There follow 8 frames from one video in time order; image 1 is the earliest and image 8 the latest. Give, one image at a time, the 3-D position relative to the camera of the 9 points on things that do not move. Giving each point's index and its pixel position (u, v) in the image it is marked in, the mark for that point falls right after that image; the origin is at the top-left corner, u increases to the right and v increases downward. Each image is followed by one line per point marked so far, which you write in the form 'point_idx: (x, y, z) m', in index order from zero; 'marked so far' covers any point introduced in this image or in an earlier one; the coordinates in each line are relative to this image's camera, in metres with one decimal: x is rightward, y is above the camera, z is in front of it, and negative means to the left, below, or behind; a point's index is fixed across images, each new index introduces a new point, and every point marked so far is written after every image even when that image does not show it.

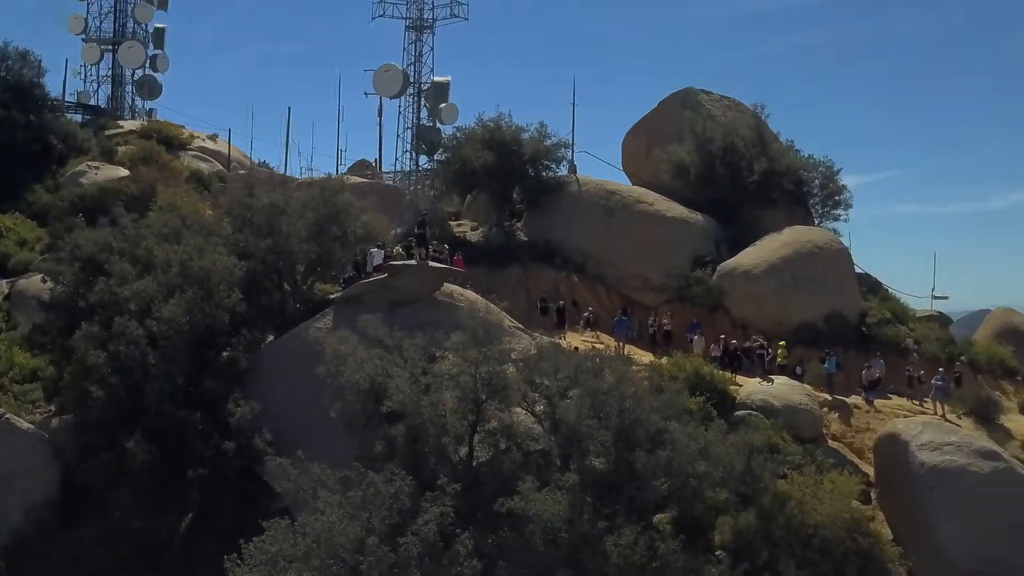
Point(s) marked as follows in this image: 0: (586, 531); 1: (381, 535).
0: (+0.8, -2.5, +11.4) m
1: (-1.4, -2.5, +11.3) m
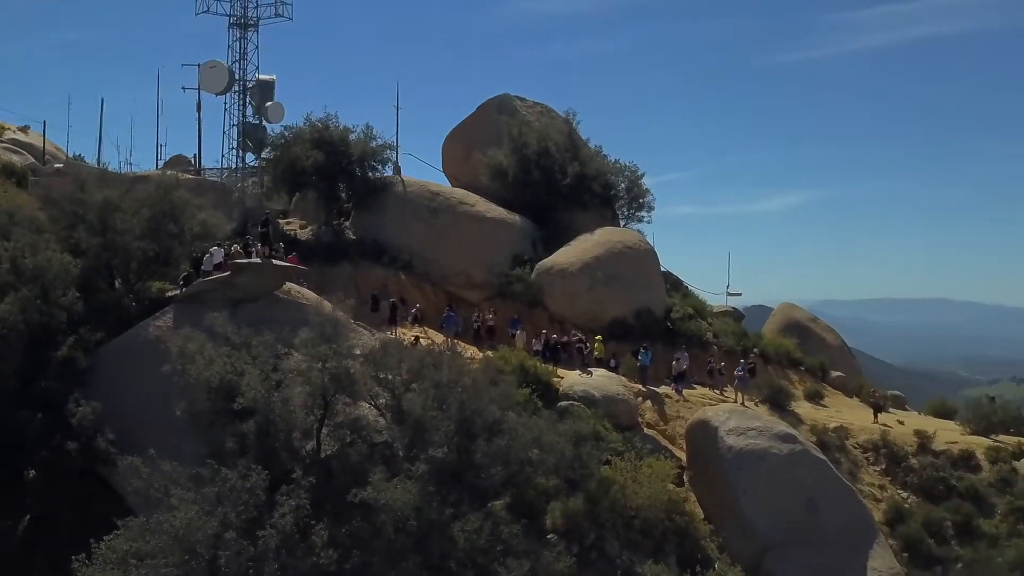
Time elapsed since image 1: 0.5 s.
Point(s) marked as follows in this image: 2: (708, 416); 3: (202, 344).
0: (-0.8, -2.5, +12.2) m
1: (-2.9, -2.5, +11.7) m
2: (+2.9, -1.9, +16.7) m
3: (-4.0, -0.7, +14.4) m
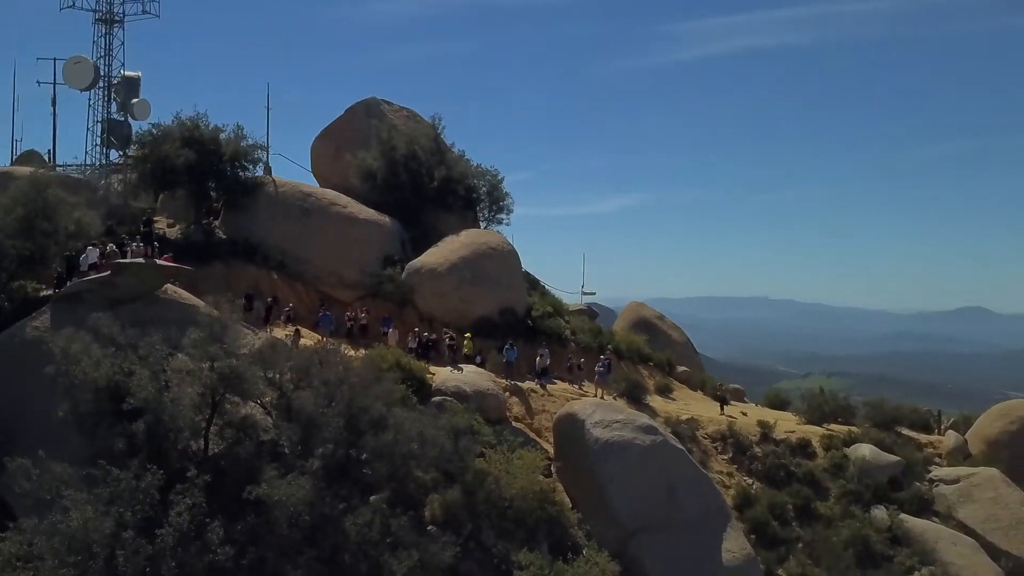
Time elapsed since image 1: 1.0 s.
0: (-2.1, -2.6, +12.8) m
1: (-4.1, -2.6, +12.0) m
2: (+1.0, -1.9, +17.8) m
3: (-5.5, -0.7, +14.6) m
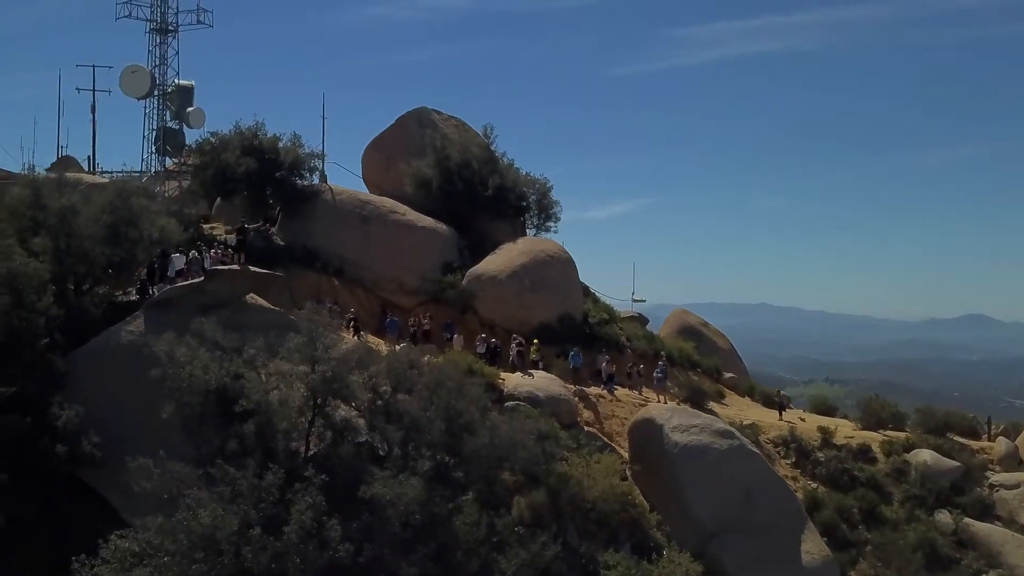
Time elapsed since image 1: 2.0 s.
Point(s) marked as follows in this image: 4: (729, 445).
0: (-0.9, -2.6, +13.2) m
1: (-2.8, -2.6, +12.4) m
2: (+2.3, -2.0, +18.2) m
3: (-4.3, -0.8, +15.0) m
4: (+3.3, -2.4, +17.1) m
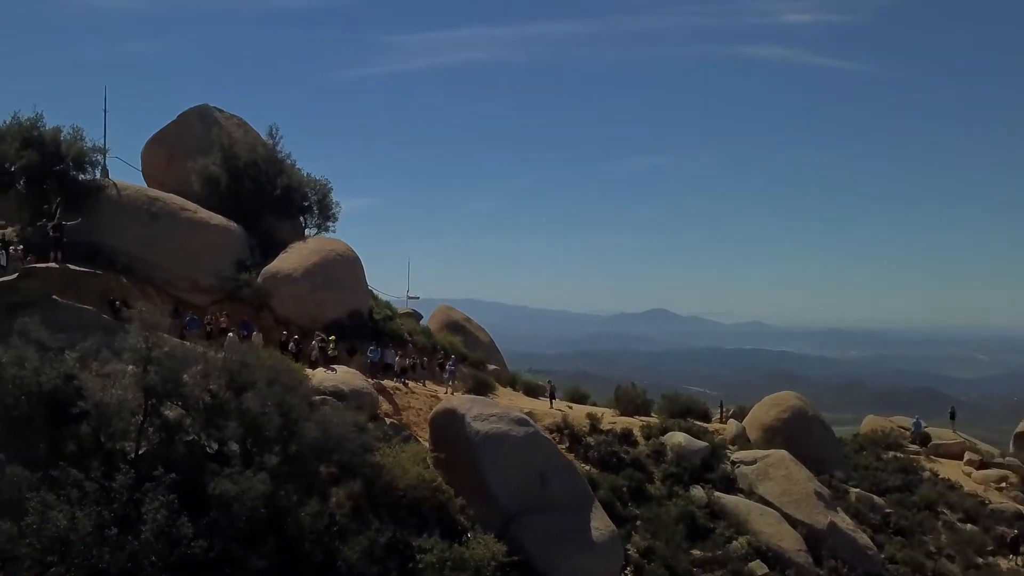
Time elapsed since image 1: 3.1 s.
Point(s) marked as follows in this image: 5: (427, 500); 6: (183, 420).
0: (-2.9, -2.7, +14.2) m
1: (-4.7, -2.7, +13.0) m
2: (-1.1, -2.1, +19.7) m
3: (-6.6, -0.9, +15.1) m
4: (+0.2, -2.5, +19.0) m
5: (-1.4, -3.4, +18.0) m
6: (-4.4, -1.8, +15.0) m
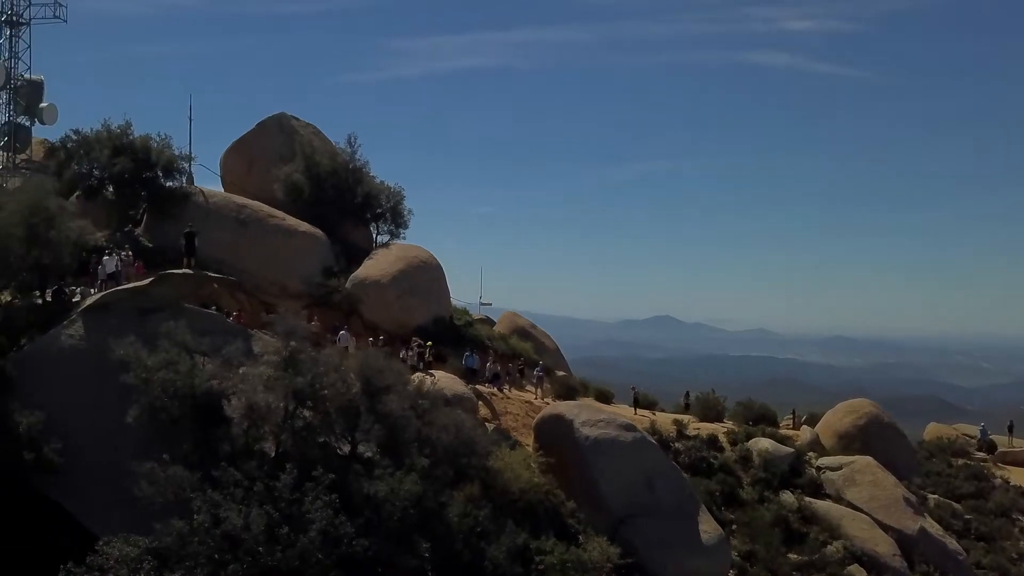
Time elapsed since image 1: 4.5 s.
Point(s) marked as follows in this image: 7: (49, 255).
0: (-1.1, -2.8, +14.5) m
1: (-2.8, -2.8, +13.3) m
2: (+0.8, -2.2, +20.1) m
3: (-4.8, -0.9, +15.5) m
4: (+2.1, -2.6, +19.3) m
5: (+0.5, -3.5, +18.3) m
6: (-2.5, -1.9, +15.4) m
7: (-7.6, +0.5, +18.1) m
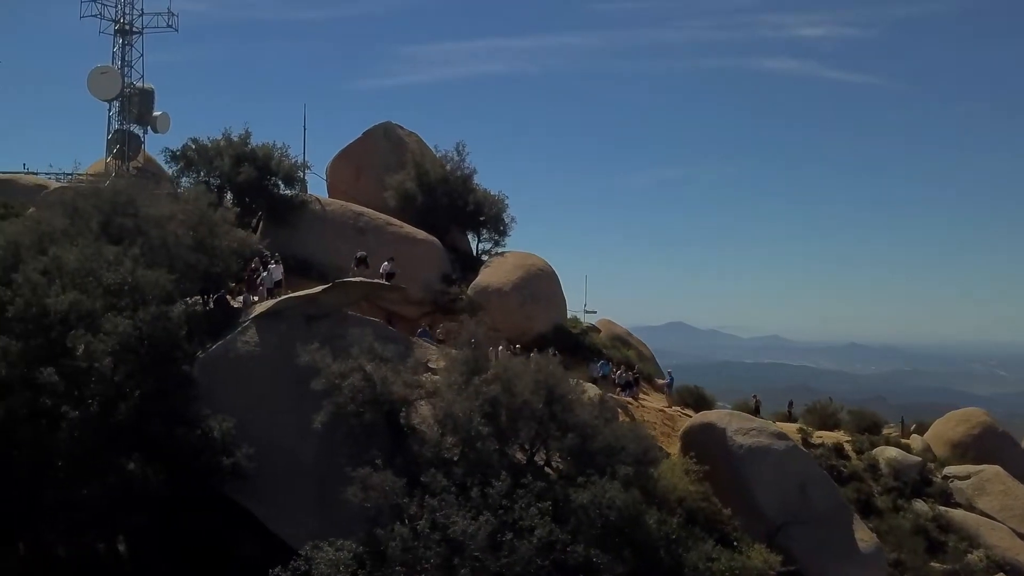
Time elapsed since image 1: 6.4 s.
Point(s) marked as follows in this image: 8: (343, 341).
0: (+1.5, -2.9, +14.6) m
1: (-0.2, -2.9, +13.4) m
2: (+3.5, -2.4, +20.2) m
3: (-2.2, -1.0, +15.6) m
4: (+4.7, -2.8, +19.4) m
5: (+3.1, -3.7, +18.4) m
6: (+0.1, -2.0, +15.5) m
7: (-5.0, +0.4, +18.3) m
8: (-2.6, -0.8, +17.3) m
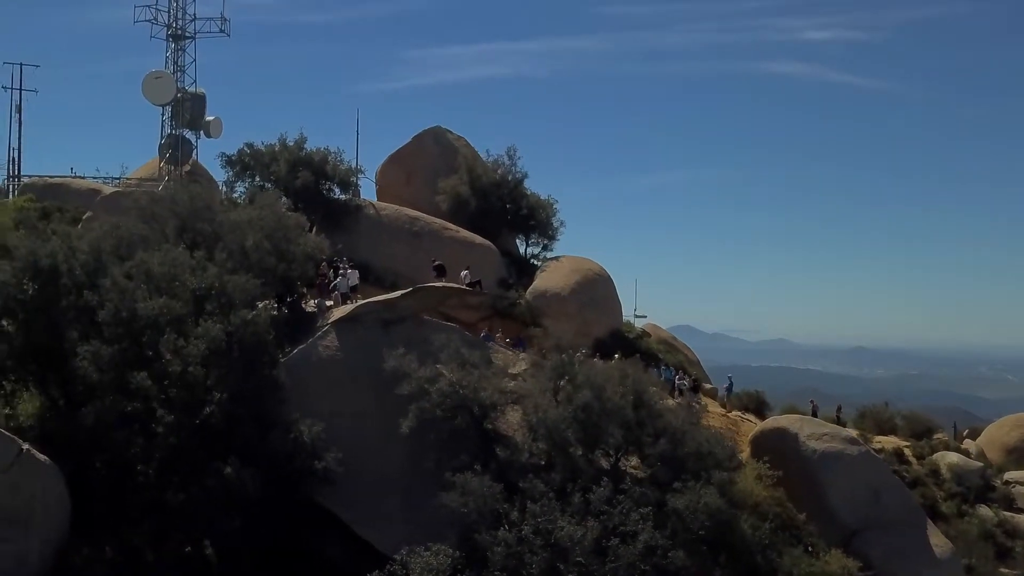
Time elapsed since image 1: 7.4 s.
0: (+2.8, -3.0, +14.6) m
1: (+1.0, -3.0, +13.4) m
2: (+4.7, -2.5, +20.2) m
3: (-0.9, -1.1, +15.6) m
4: (+6.0, -2.8, +19.4) m
5: (+4.4, -3.7, +18.4) m
6: (+1.3, -2.0, +15.5) m
7: (-3.7, +0.3, +18.4) m
8: (-1.4, -0.9, +17.4) m
